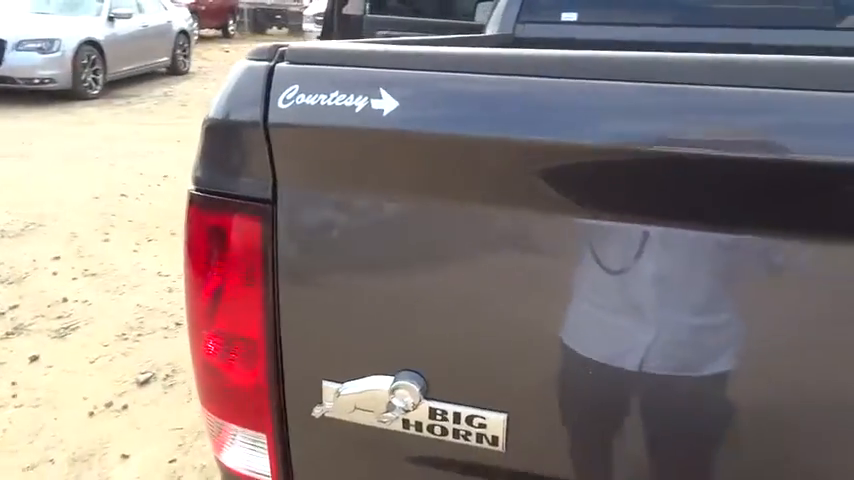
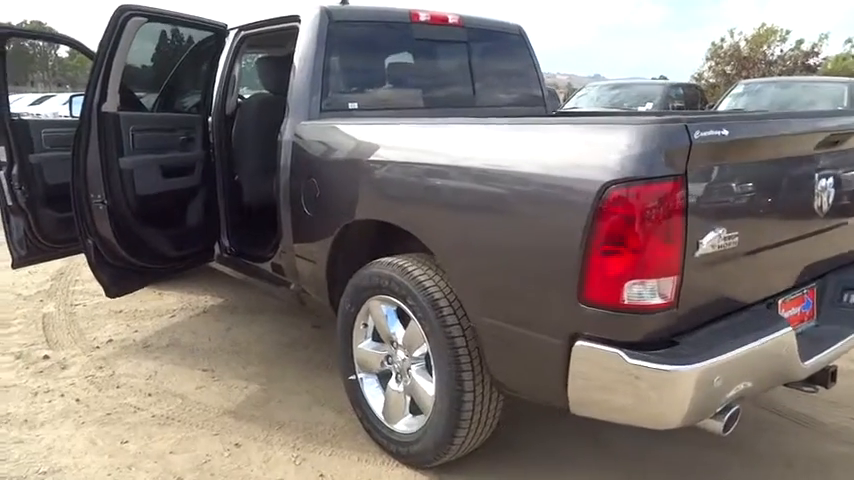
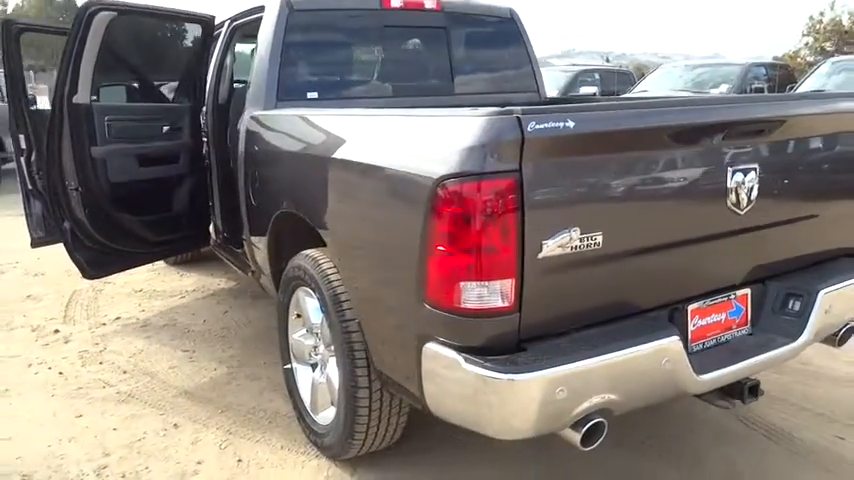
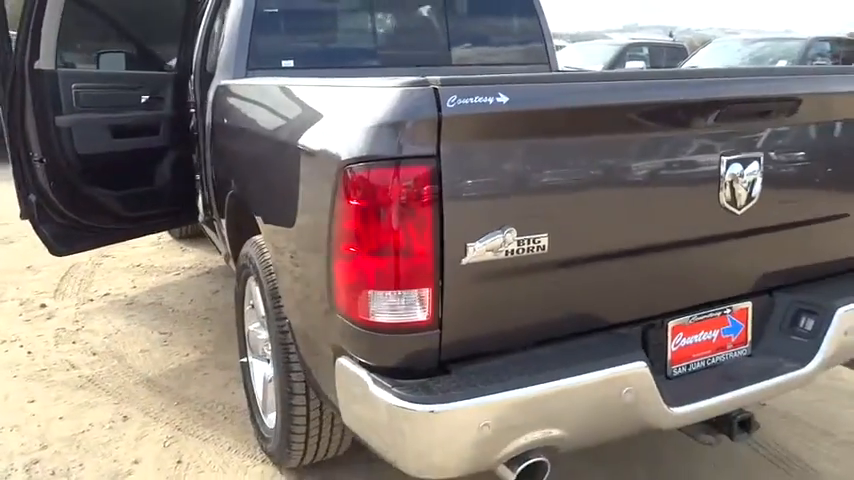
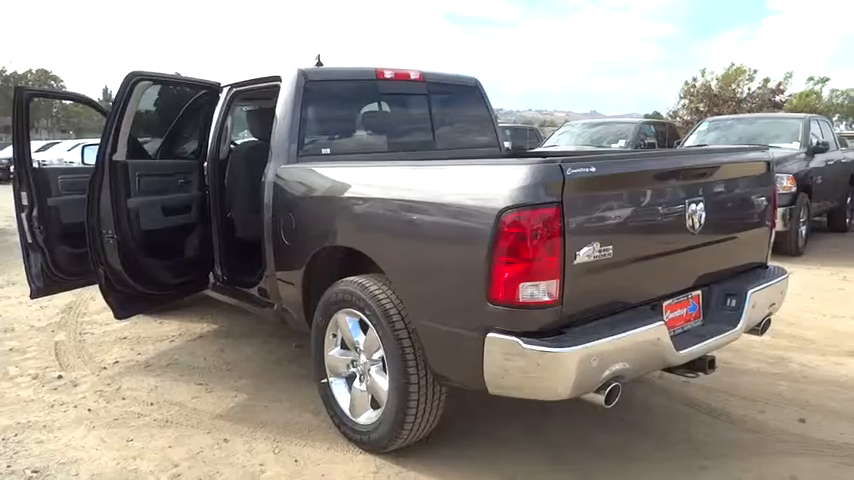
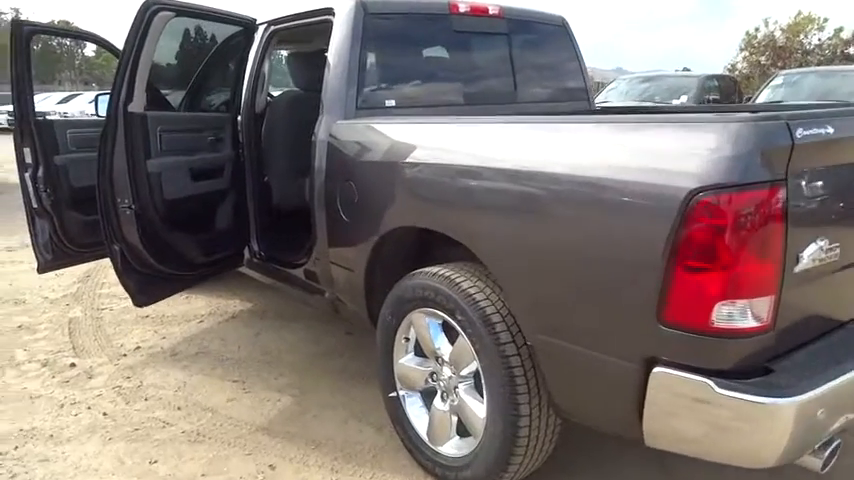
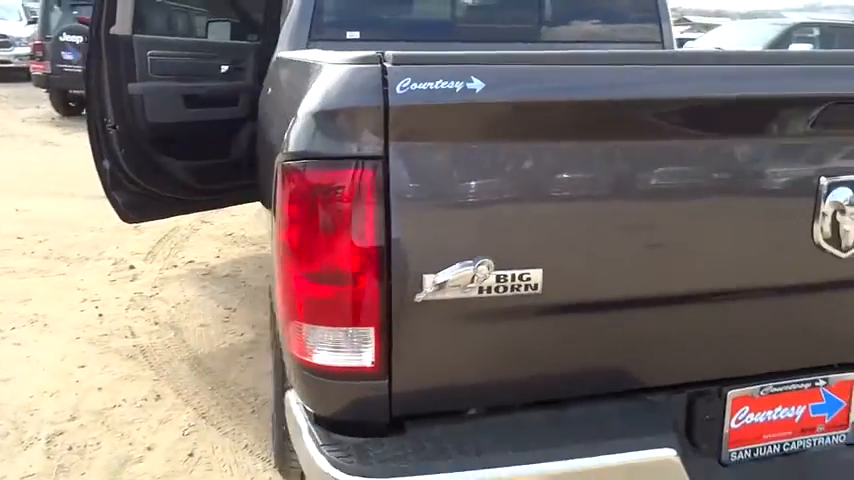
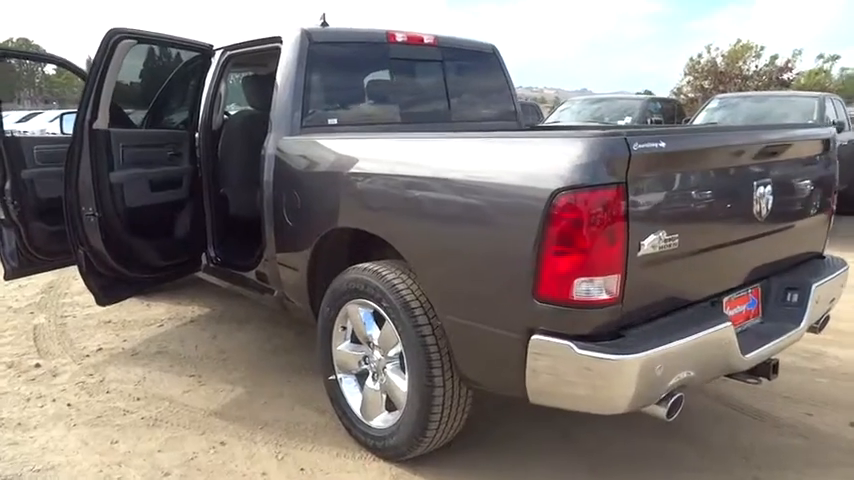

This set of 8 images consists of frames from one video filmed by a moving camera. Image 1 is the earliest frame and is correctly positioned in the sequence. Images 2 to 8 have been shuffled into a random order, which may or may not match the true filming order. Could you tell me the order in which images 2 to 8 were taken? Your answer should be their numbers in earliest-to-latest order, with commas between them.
7, 4, 3, 5, 8, 2, 6
